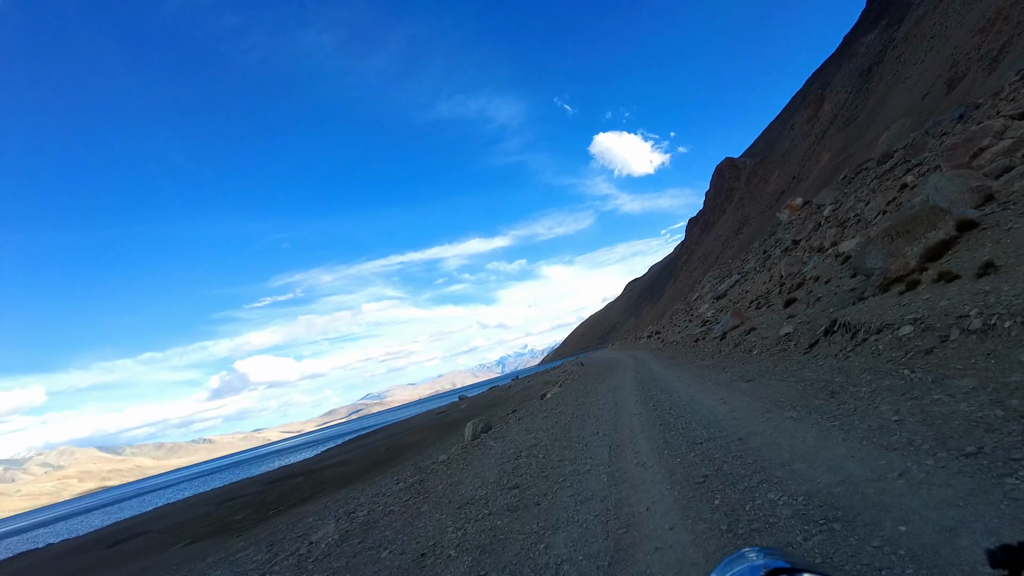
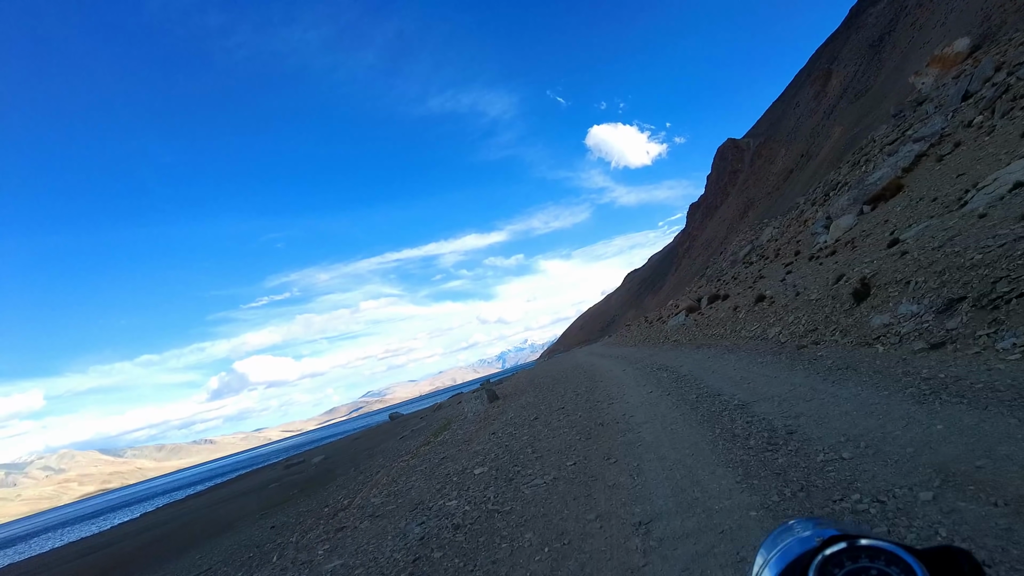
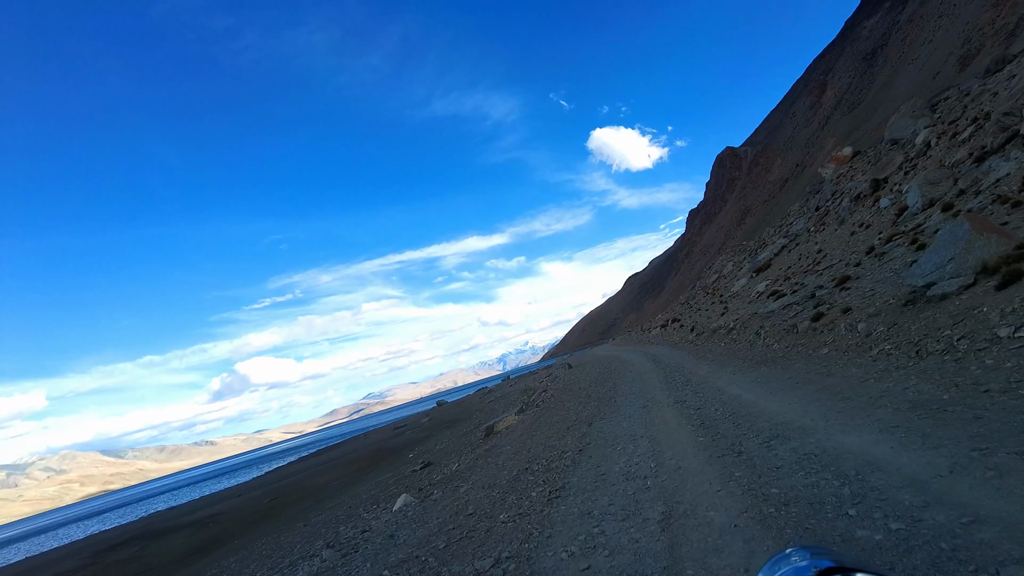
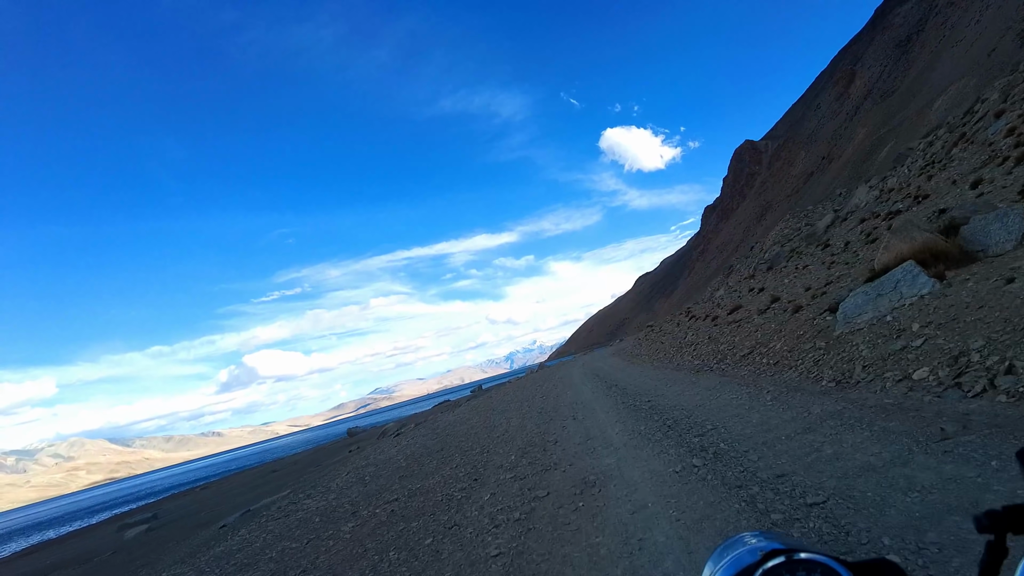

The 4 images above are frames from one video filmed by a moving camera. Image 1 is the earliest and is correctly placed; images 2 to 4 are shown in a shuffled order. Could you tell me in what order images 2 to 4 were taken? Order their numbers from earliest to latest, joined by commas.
3, 2, 4
